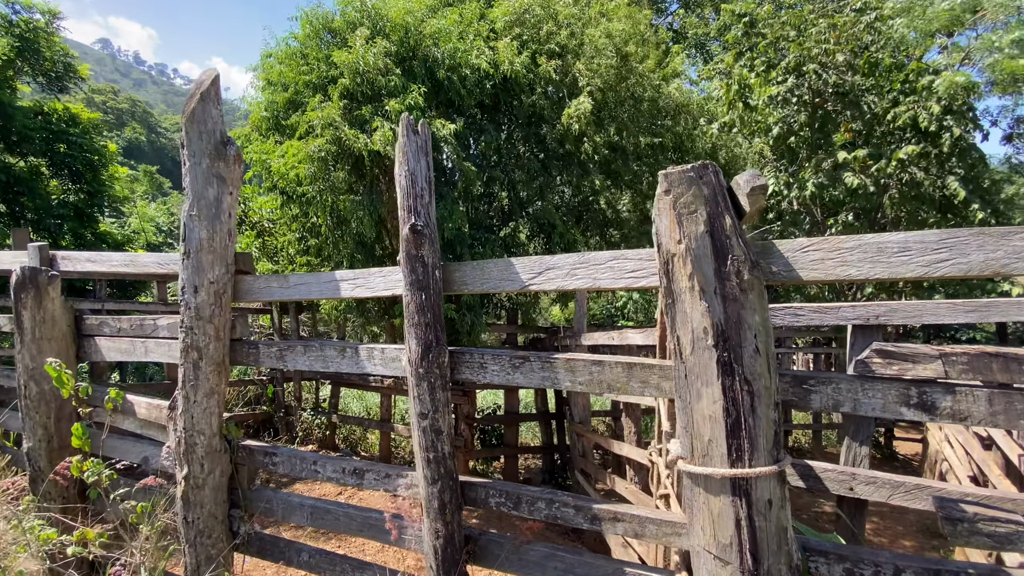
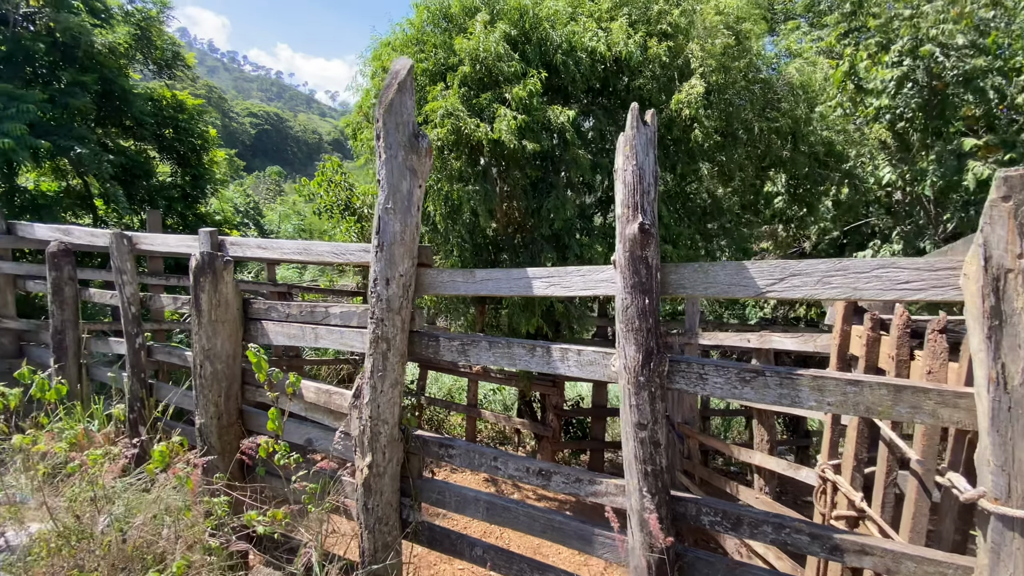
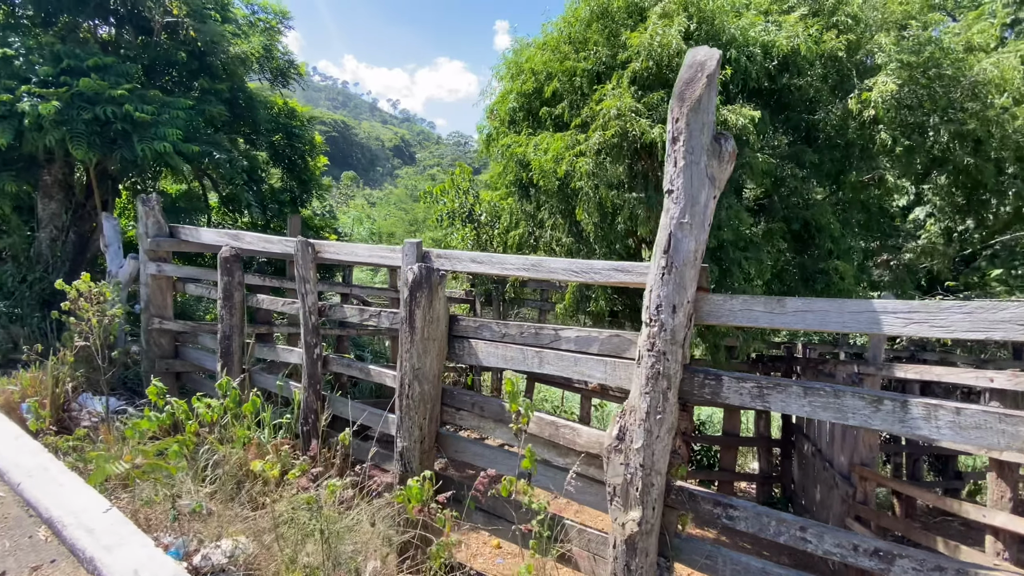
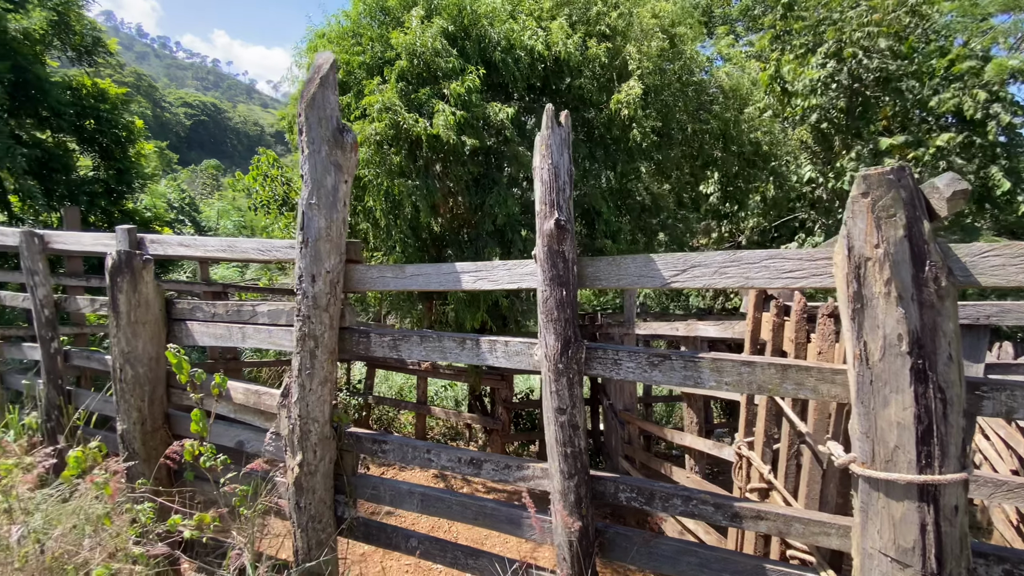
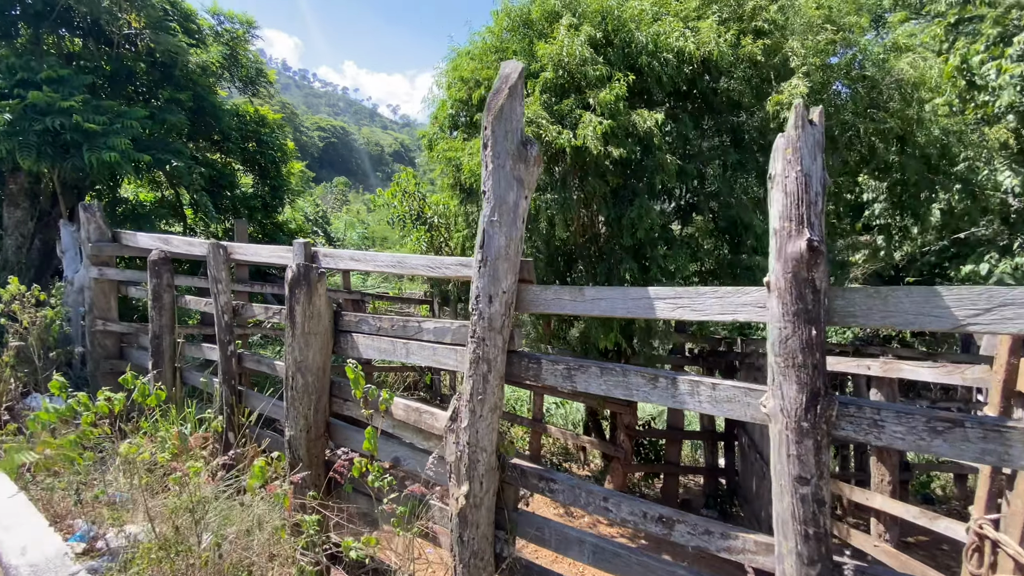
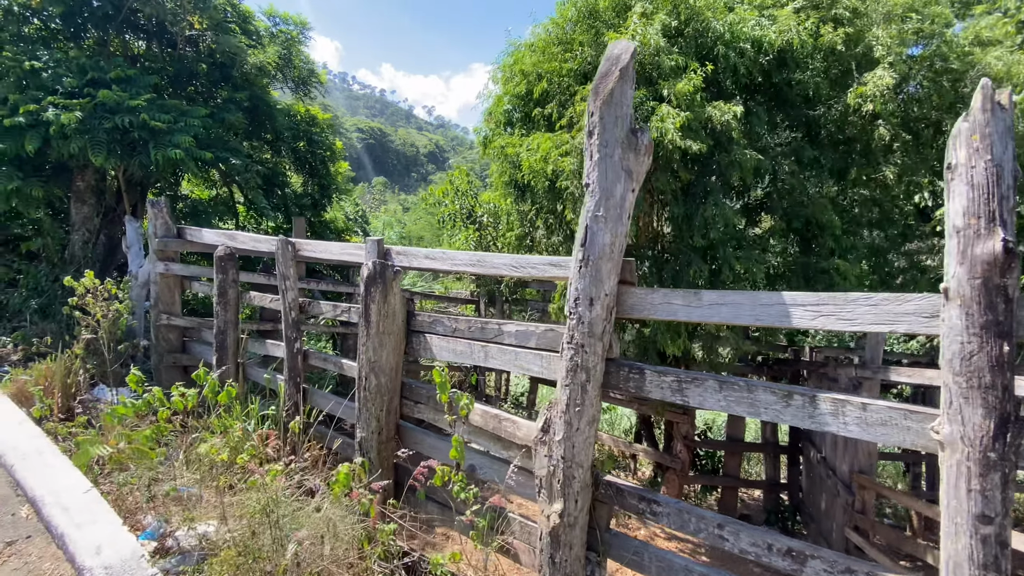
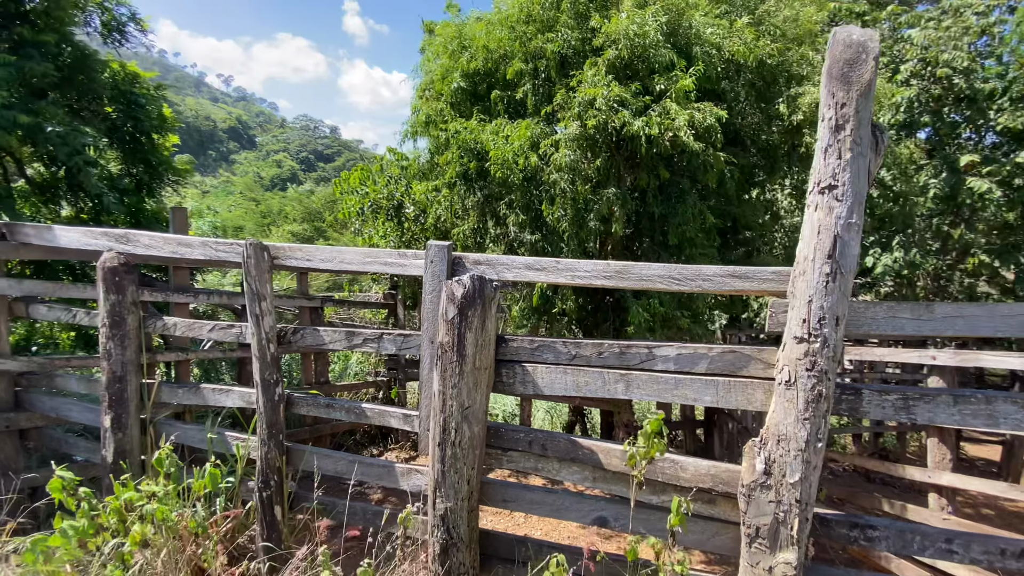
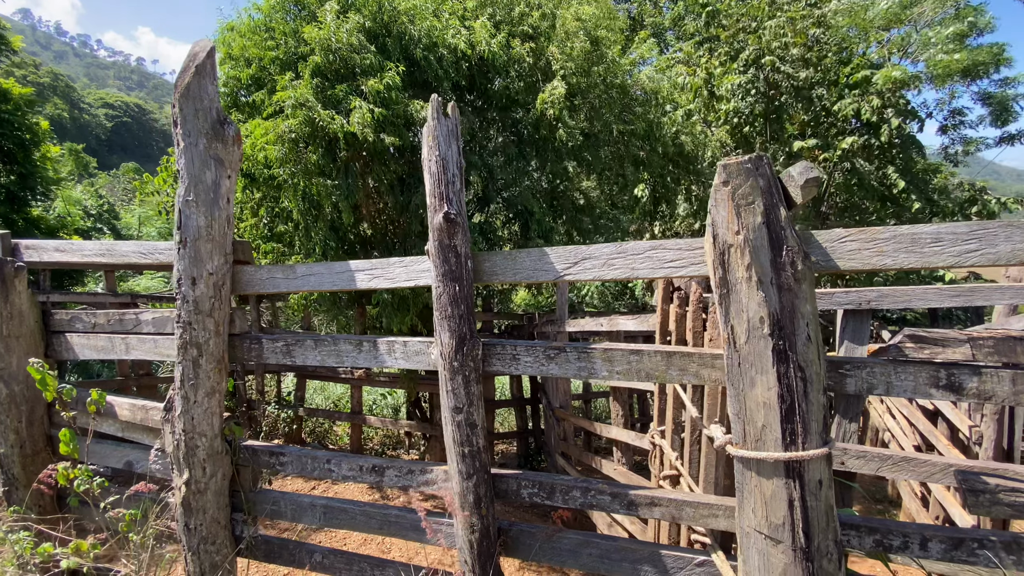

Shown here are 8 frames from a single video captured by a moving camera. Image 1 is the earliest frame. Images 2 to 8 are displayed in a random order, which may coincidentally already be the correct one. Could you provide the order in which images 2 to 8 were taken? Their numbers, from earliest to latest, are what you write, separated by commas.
8, 4, 2, 5, 6, 3, 7
